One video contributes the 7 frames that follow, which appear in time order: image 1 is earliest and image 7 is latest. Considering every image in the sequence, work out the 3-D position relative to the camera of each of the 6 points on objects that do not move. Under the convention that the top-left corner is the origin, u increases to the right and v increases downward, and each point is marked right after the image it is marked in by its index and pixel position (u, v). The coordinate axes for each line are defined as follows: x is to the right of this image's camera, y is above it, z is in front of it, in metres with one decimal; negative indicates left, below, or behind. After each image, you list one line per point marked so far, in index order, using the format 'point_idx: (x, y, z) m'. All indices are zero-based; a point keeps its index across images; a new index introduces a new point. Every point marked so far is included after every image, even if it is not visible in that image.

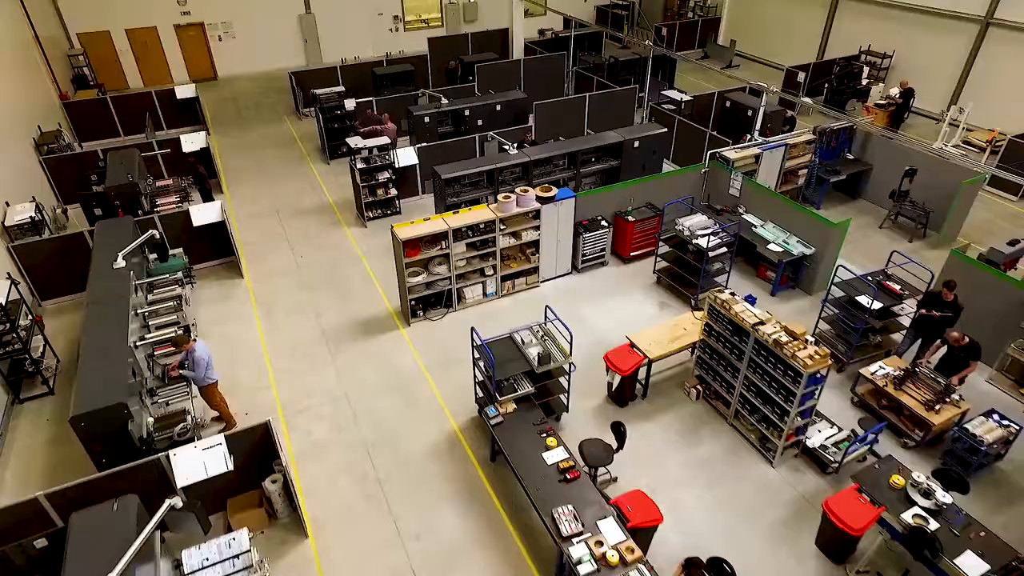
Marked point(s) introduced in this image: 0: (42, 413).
0: (-6.3, -1.7, +7.8) m
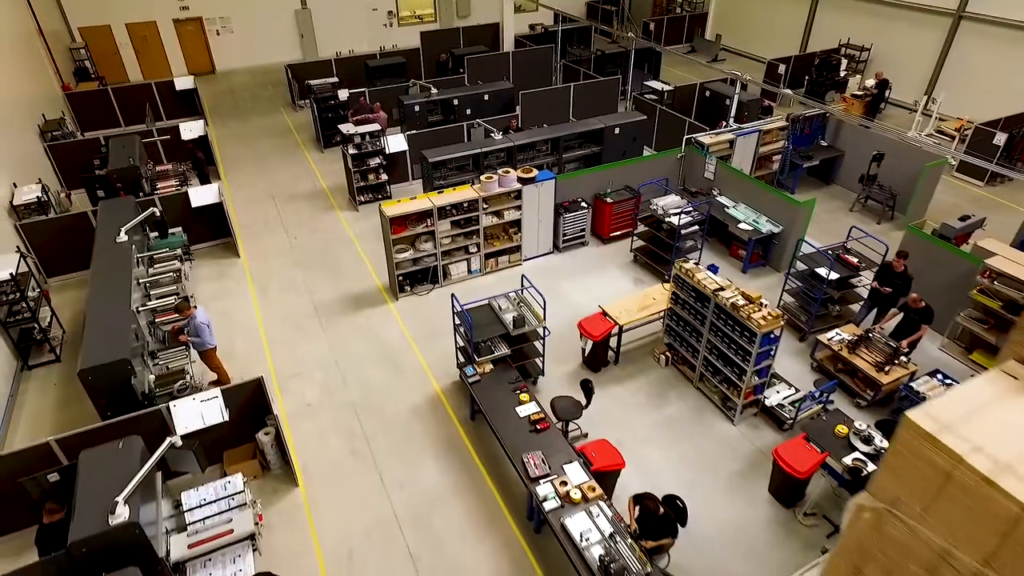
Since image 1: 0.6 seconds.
0: (-6.6, -1.3, +8.3) m
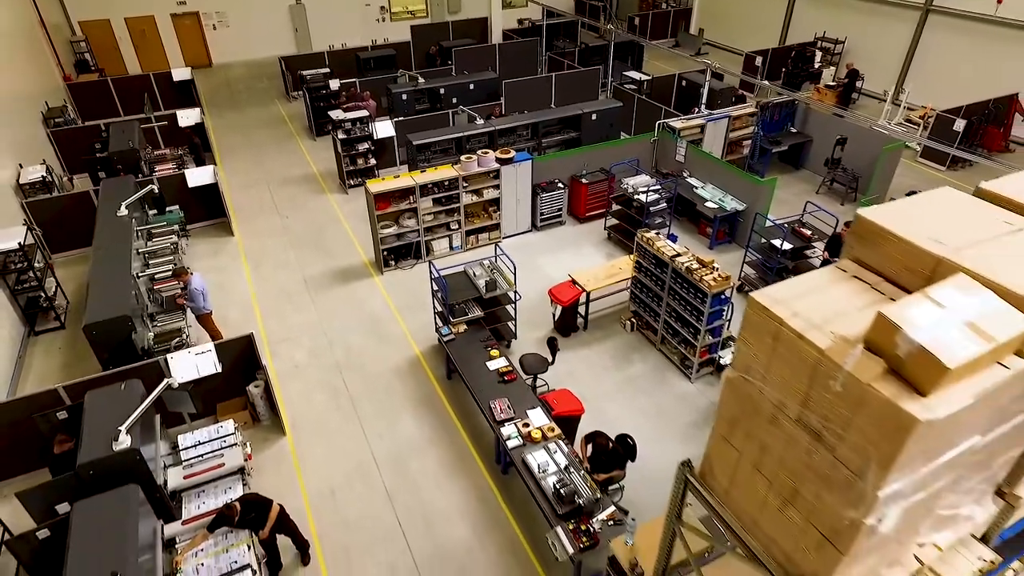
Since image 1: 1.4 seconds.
0: (-7.0, -0.8, +8.9) m
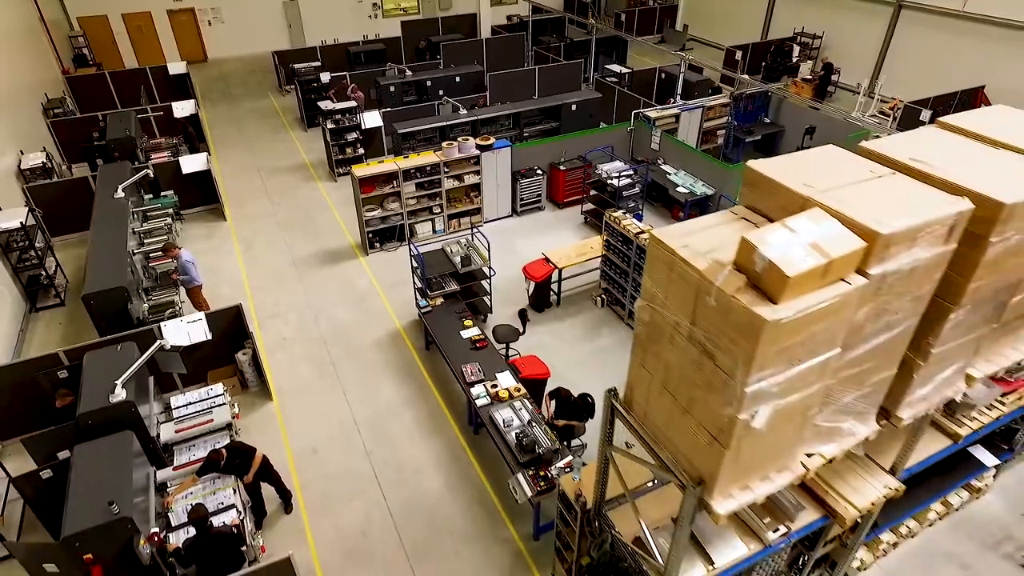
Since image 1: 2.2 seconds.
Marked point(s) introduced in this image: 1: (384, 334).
0: (-7.3, -0.5, +9.4) m
1: (-2.0, -0.7, +9.0) m
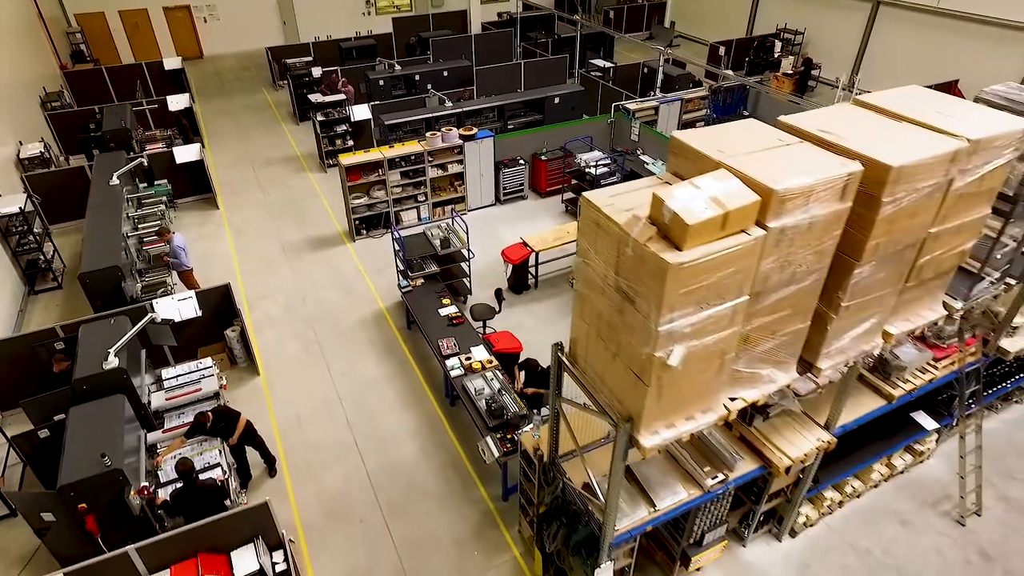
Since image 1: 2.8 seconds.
0: (-7.7, -0.2, +9.8) m
1: (-2.3, -0.4, +9.4) m
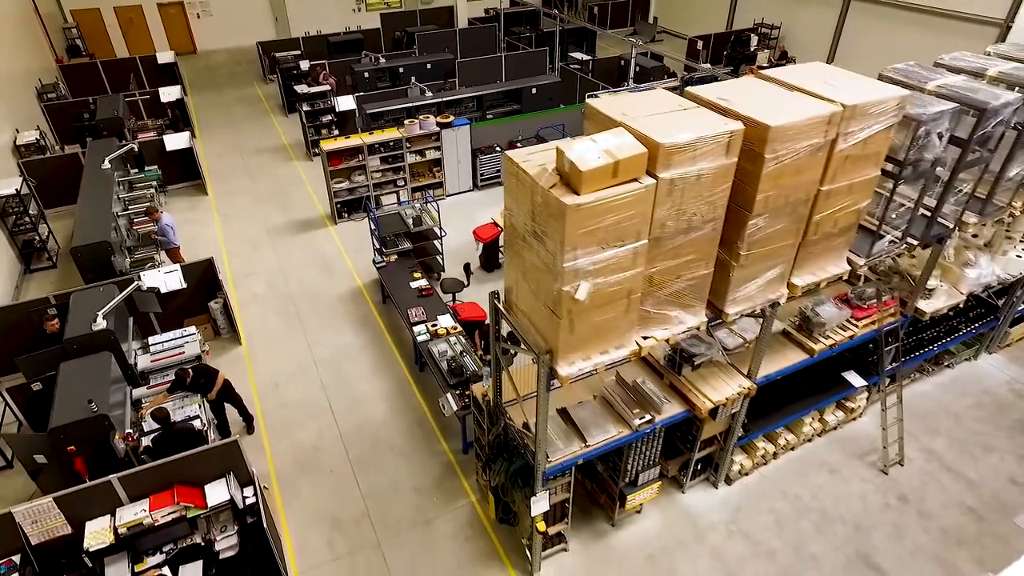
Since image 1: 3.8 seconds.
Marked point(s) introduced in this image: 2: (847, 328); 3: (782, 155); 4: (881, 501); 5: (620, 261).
0: (-8.2, +0.2, +10.3) m
1: (-2.8, -0.1, +9.9) m
2: (+3.6, -0.4, +6.3) m
3: (+1.9, +0.9, +4.2) m
4: (+4.2, -2.4, +6.6) m
5: (+0.8, +0.2, +4.1) m
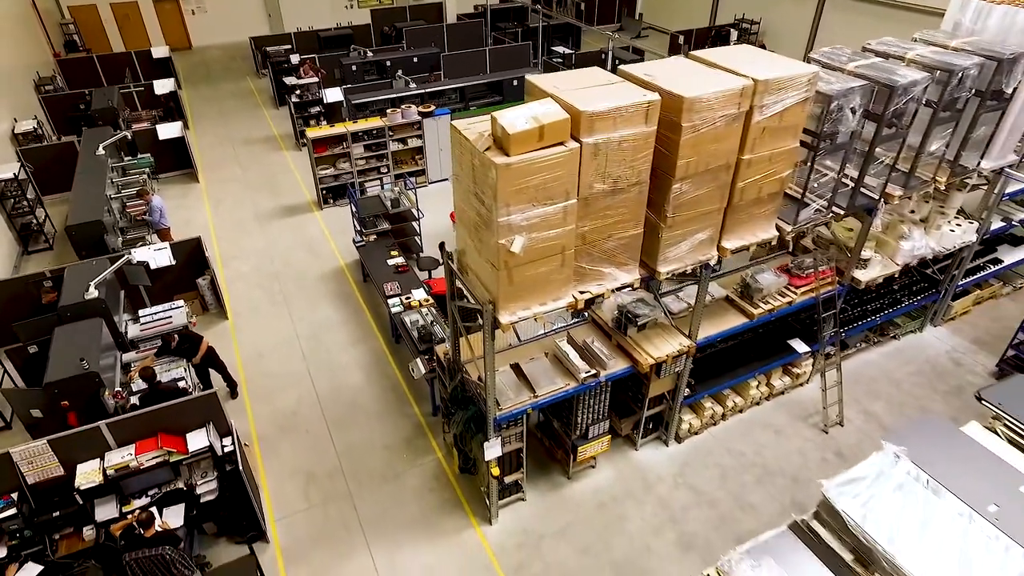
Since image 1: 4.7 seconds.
0: (-8.6, +0.5, +10.8) m
1: (-3.3, +0.3, +10.4) m
2: (+3.2, -0.1, +6.8) m
3: (+1.5, +1.3, +4.7) m
4: (+3.7, -2.1, +7.1) m
5: (+0.3, +0.5, +4.6) m
